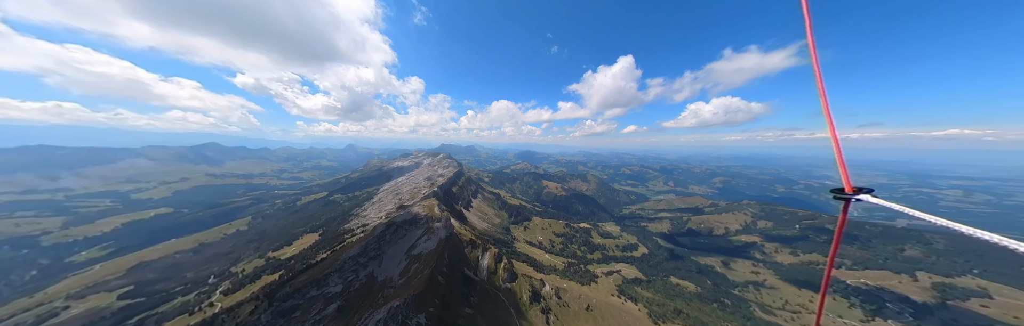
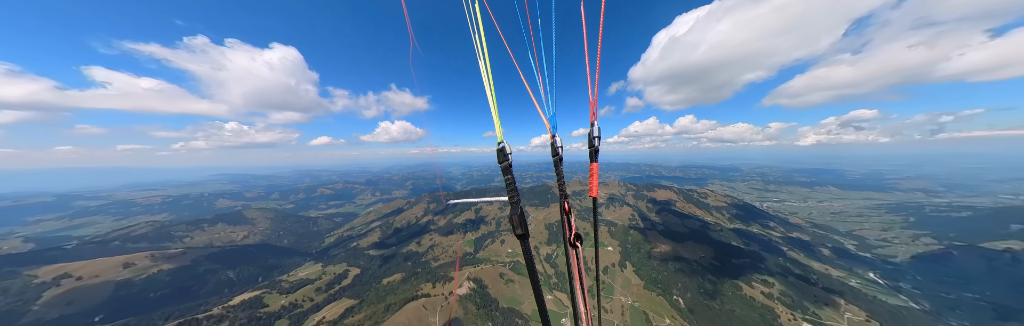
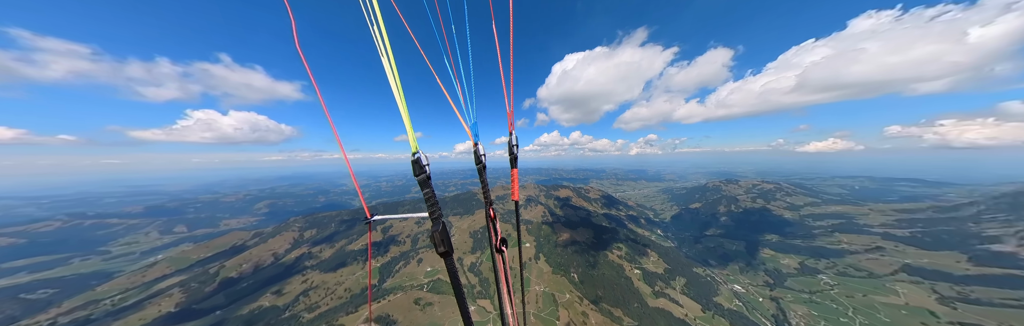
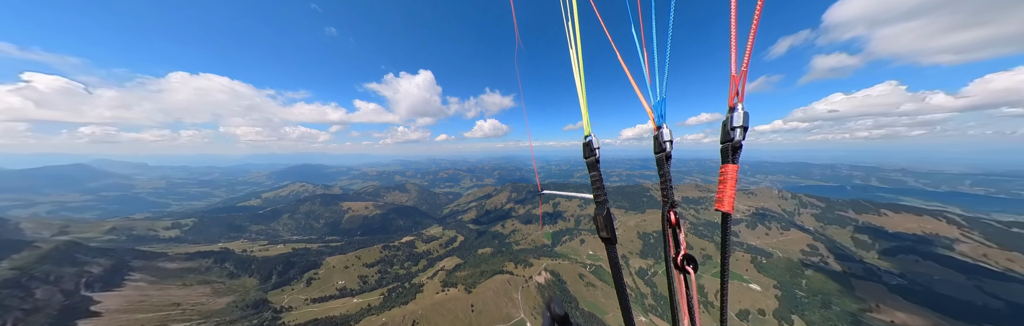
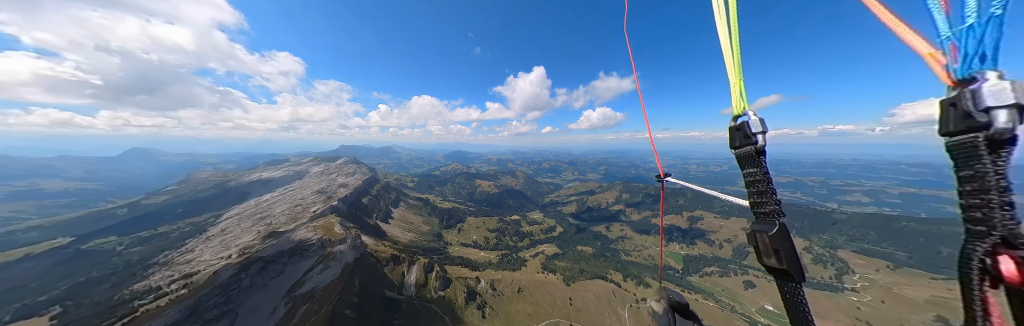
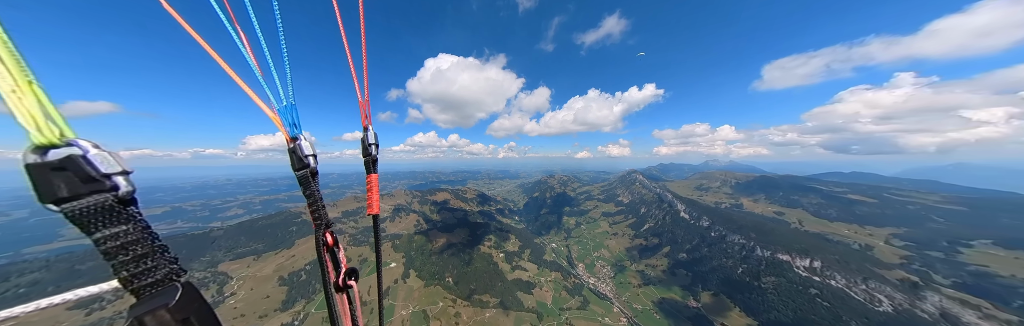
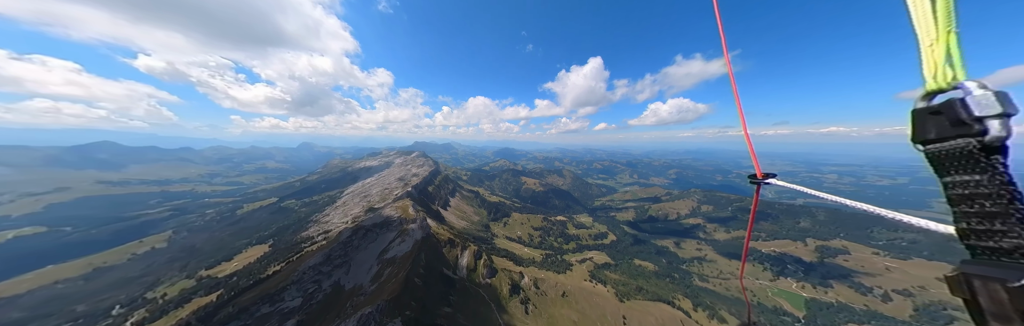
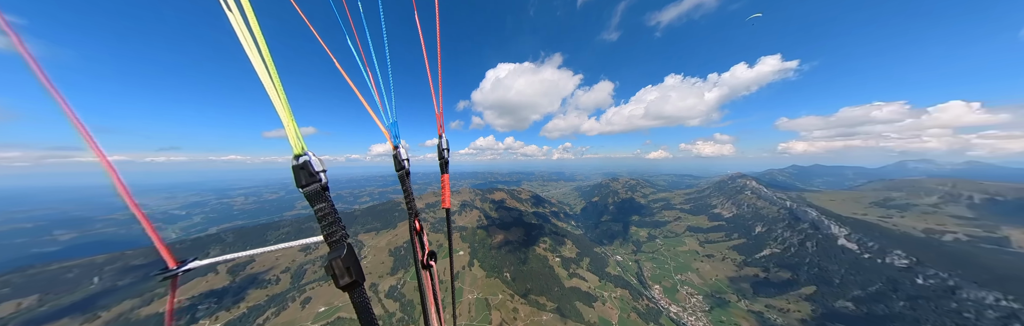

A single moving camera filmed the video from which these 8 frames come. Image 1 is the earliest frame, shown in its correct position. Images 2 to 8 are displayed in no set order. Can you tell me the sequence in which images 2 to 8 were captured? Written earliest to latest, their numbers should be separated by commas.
7, 5, 4, 2, 3, 8, 6
